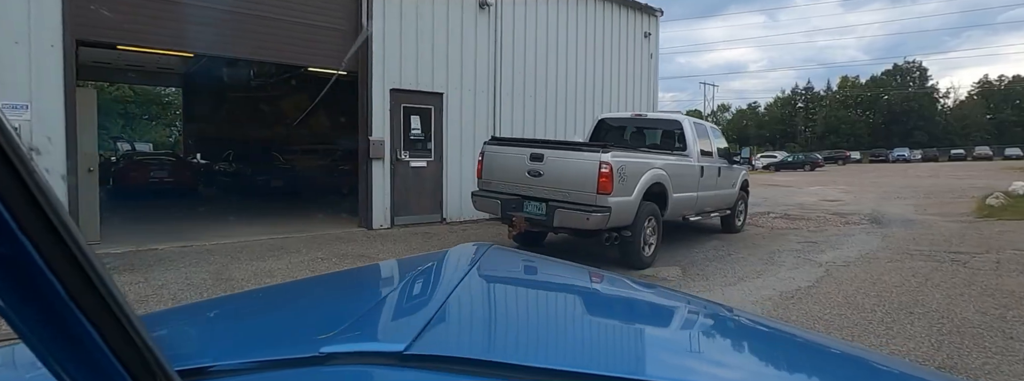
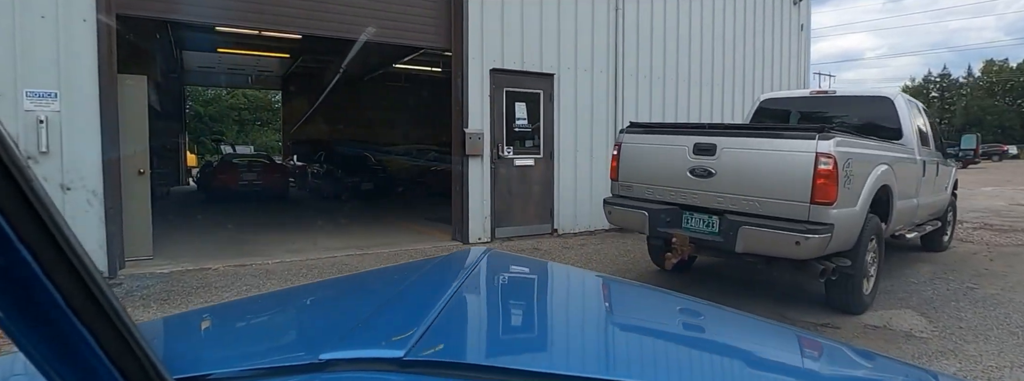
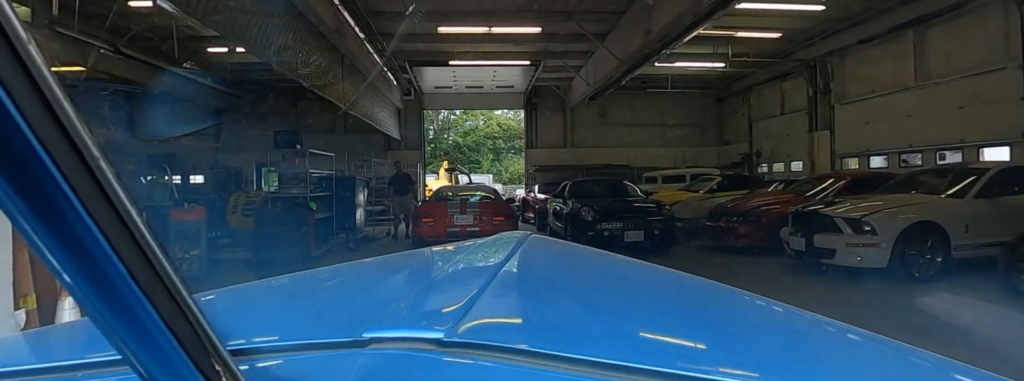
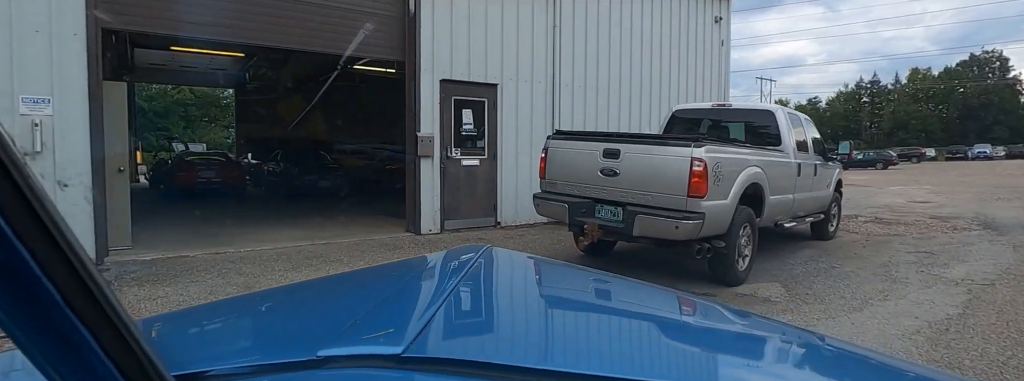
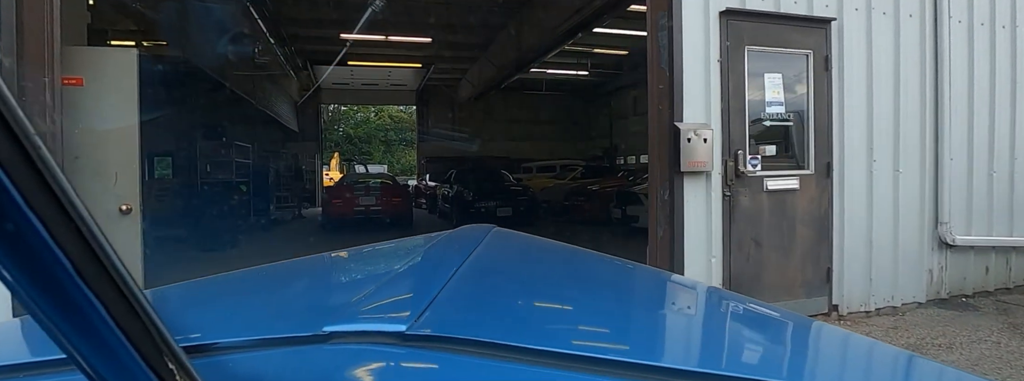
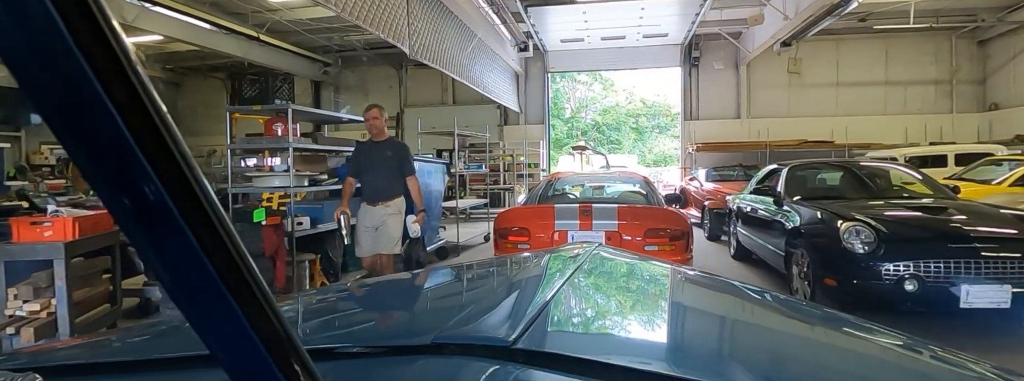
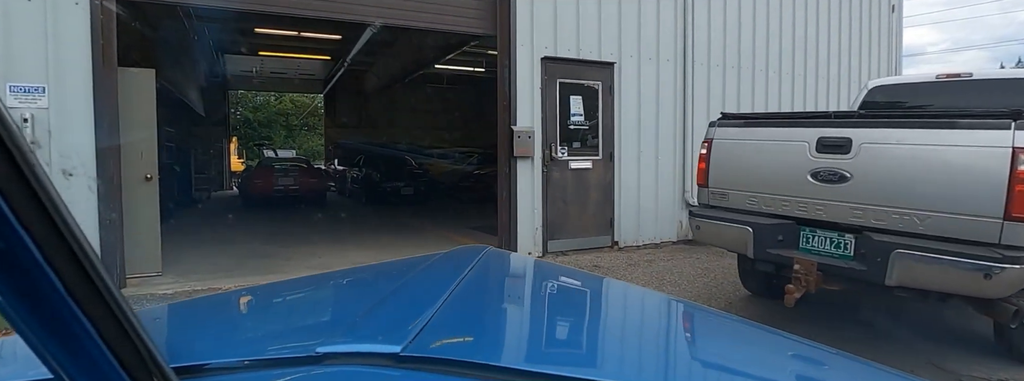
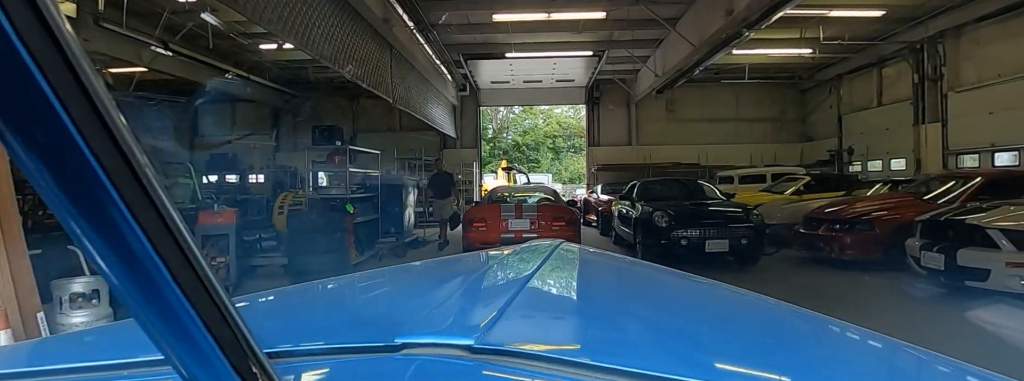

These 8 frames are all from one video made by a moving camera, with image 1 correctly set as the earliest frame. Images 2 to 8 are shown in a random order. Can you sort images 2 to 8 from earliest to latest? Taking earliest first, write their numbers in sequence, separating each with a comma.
4, 2, 7, 5, 3, 8, 6
